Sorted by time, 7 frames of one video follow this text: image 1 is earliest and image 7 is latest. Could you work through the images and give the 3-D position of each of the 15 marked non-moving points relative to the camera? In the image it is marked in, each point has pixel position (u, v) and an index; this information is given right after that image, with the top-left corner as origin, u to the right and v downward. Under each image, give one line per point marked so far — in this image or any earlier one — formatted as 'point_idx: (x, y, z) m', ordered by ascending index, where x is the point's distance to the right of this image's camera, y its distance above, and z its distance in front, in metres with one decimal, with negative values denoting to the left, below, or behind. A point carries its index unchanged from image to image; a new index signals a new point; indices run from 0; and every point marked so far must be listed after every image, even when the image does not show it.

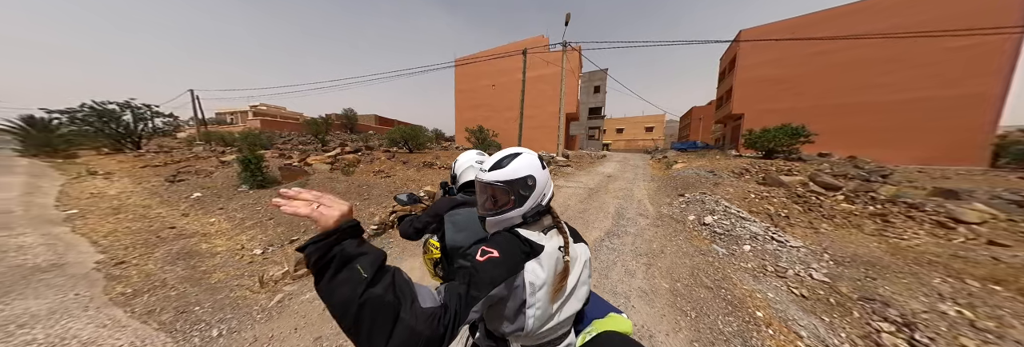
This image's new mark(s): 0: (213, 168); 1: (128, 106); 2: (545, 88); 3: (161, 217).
0: (-11.5, +0.2, +8.4) m
1: (-21.2, +3.6, +12.2) m
2: (+2.0, +5.6, +13.6) m
3: (-7.3, -0.9, +4.5) m
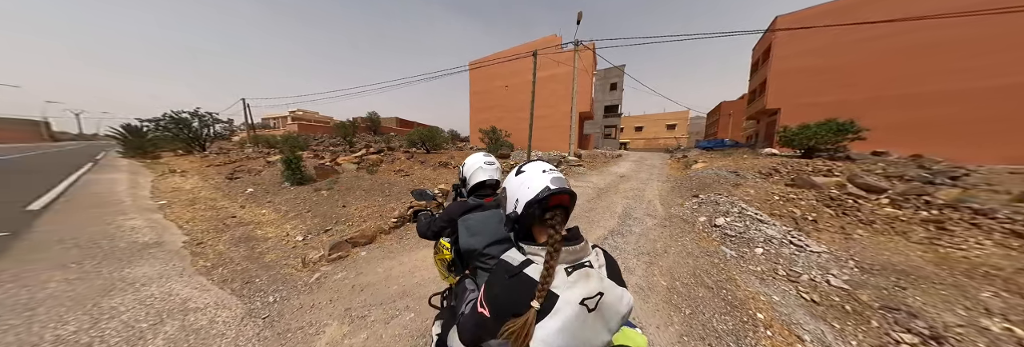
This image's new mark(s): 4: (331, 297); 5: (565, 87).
0: (-11.1, +0.3, +9.5) m
1: (-20.4, +3.8, +14.0) m
2: (+2.8, +5.6, +13.7) m
3: (-7.2, -0.8, +5.3) m
4: (-2.0, -1.4, +2.4) m
5: (+3.3, +5.5, +13.4) m
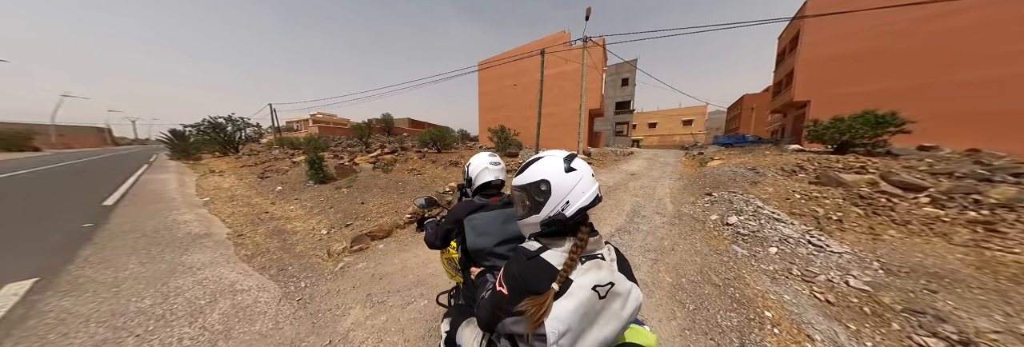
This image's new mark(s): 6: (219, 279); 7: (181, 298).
0: (-10.7, +0.3, +10.2) m
1: (-19.8, +3.8, +15.1) m
2: (+3.4, +5.7, +13.6) m
3: (-7.0, -0.8, +5.9) m
4: (-2.0, -1.4, +2.6) m
5: (+3.9, +5.6, +13.3) m
6: (-3.5, -1.3, +2.6) m
7: (-3.5, -1.3, +2.3) m
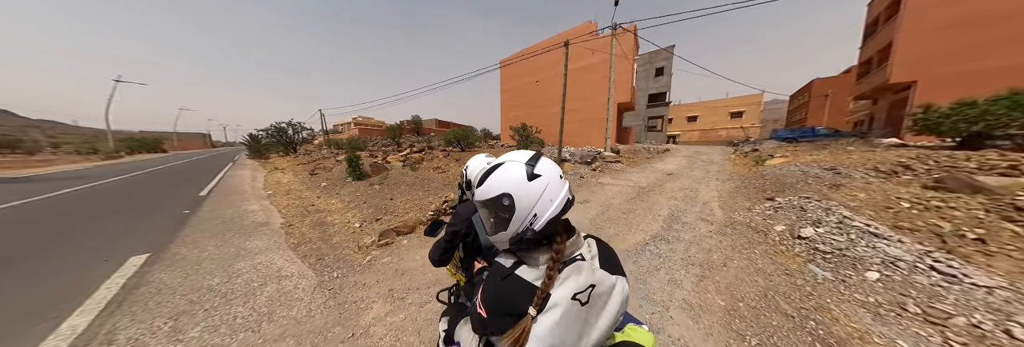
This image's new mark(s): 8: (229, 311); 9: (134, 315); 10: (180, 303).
0: (-9.4, +0.5, +11.3) m
1: (-17.8, +4.1, +17.3) m
2: (+5.0, +5.8, +12.9) m
3: (-6.3, -0.7, +6.6) m
4: (-1.7, -1.3, +2.7) m
5: (+5.4, +5.7, +12.5) m
6: (-3.2, -1.2, +2.9) m
7: (-3.3, -1.3, +2.6) m
8: (-2.9, -1.4, +2.2) m
9: (-3.6, -1.3, +2.1) m
10: (-3.5, -1.3, +2.2) m
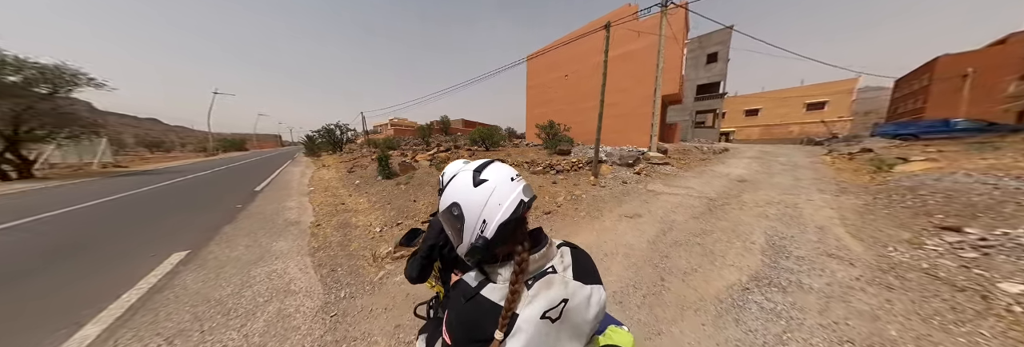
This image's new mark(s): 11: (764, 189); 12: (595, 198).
0: (-8.0, +0.6, +11.7) m
1: (-15.6, +4.3, +18.6) m
2: (+6.6, +5.7, +11.6) m
3: (-5.4, -0.7, +6.6) m
4: (-1.4, -1.4, +2.3) m
5: (+7.0, +5.6, +11.2) m
6: (-2.8, -1.3, +2.6) m
7: (-3.0, -1.3, +2.4) m
8: (-2.6, -1.4, +1.9) m
9: (-3.3, -1.4, +1.9) m
10: (-3.1, -1.4, +2.0) m
11: (+4.8, -0.3, +4.1) m
12: (+1.7, -0.5, +4.3) m
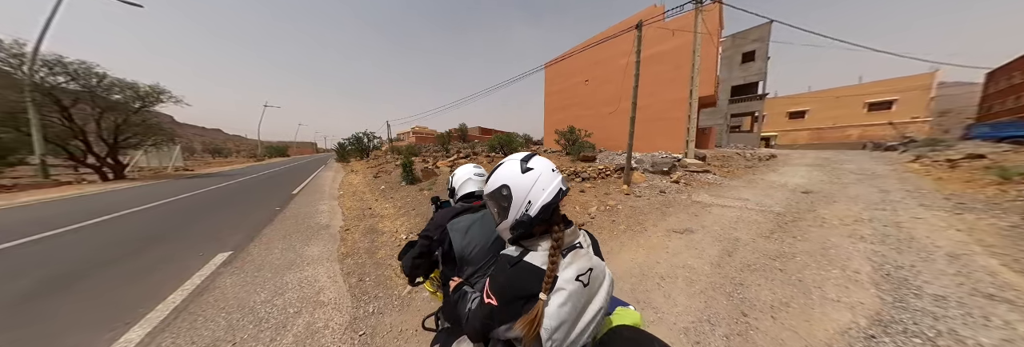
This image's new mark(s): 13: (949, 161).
0: (-6.8, +0.3, +12.0) m
1: (-13.9, +3.8, +19.6) m
2: (+7.7, +5.3, +11.0) m
3: (-4.7, -0.9, +6.8) m
4: (-1.0, -1.5, +2.1) m
5: (+8.1, +5.2, +10.5) m
6: (-2.4, -1.4, +2.6) m
7: (-2.5, -1.4, +2.3) m
8: (-2.2, -1.5, +1.8) m
9: (-2.9, -1.4, +1.9) m
10: (-2.8, -1.4, +2.0) m
11: (+5.4, -0.5, +3.5) m
12: (+2.3, -0.7, +4.0) m
13: (+9.7, +0.3, +4.7) m
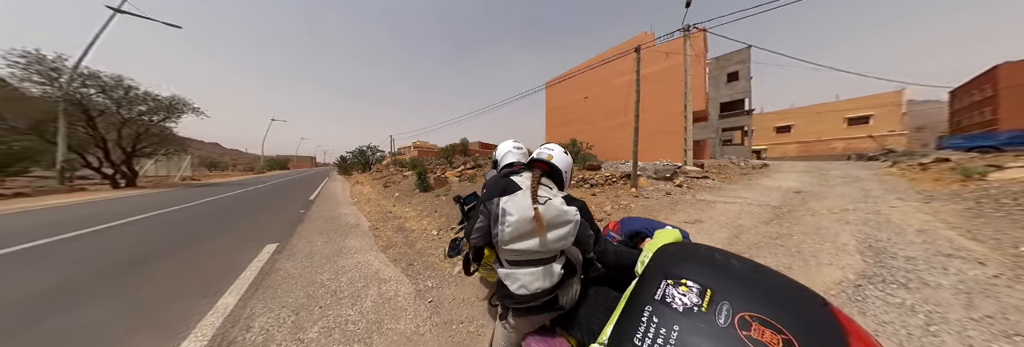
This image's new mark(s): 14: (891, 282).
0: (-6.5, -0.3, +12.3) m
1: (-13.7, +2.7, +20.0) m
2: (+8.1, +4.8, +11.9) m
3: (-4.3, -1.1, +7.0) m
4: (-0.5, -1.4, +2.4) m
5: (+8.4, +4.7, +11.4) m
6: (-1.9, -1.3, +2.8) m
7: (-2.1, -1.3, +2.6) m
8: (-1.7, -1.4, +2.0) m
9: (-2.5, -1.3, +2.1) m
10: (-2.3, -1.3, +2.2) m
11: (+5.8, -0.5, +3.9) m
12: (+2.7, -0.7, +4.3) m
13: (+10.1, +0.2, +5.3) m
14: (+3.1, -0.9, +1.7) m
